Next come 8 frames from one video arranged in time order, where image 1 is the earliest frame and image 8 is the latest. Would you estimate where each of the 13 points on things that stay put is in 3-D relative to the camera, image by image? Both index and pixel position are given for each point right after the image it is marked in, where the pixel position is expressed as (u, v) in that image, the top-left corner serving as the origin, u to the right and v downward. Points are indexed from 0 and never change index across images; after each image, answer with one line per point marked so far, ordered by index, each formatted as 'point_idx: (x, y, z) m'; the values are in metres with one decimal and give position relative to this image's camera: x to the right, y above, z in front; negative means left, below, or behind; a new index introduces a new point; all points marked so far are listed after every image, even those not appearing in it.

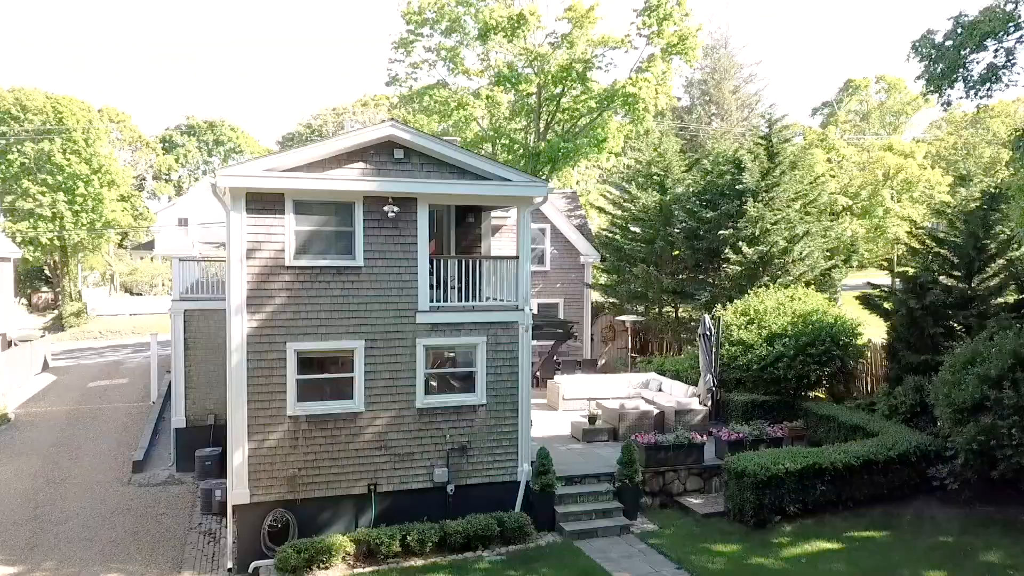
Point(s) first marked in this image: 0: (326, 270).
0: (-4.1, +0.4, +13.3) m
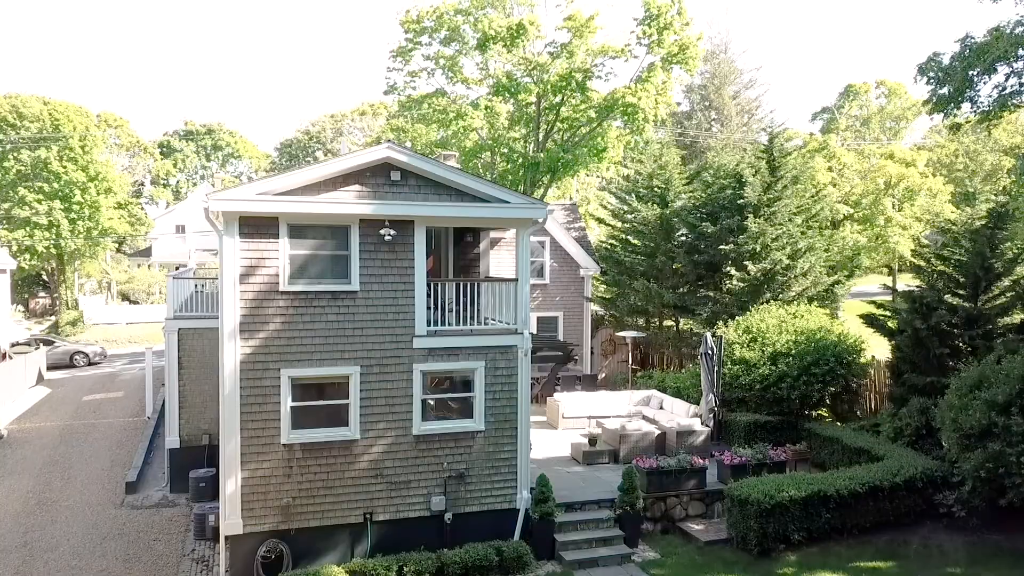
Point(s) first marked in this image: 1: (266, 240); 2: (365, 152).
0: (-4.1, -0.2, +13.0) m
1: (-5.2, +1.0, +12.7) m
2: (-3.2, +2.9, +12.9) m
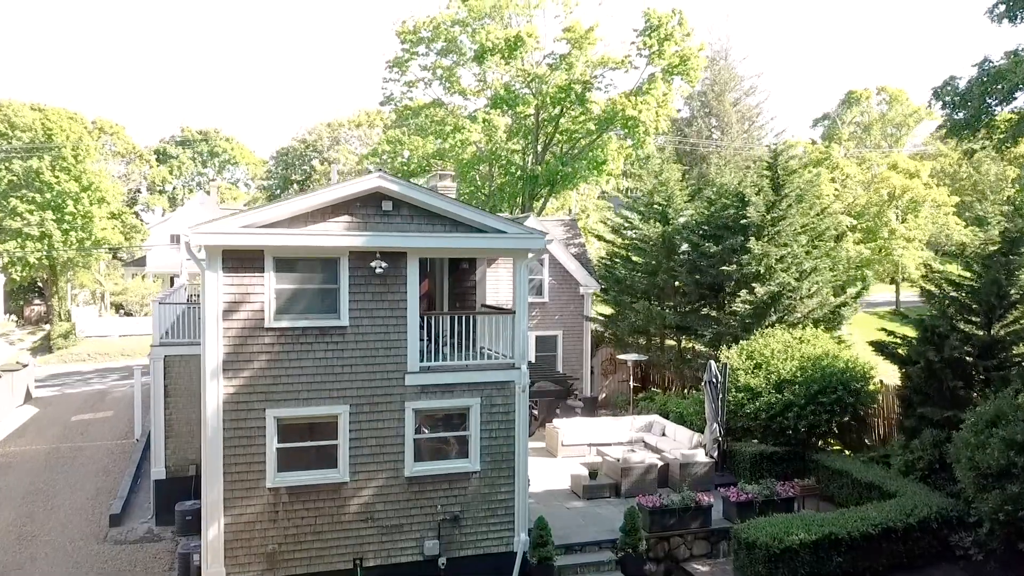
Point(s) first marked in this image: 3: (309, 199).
0: (-4.2, -0.9, +12.4) m
1: (-5.3, +0.3, +12.1) m
2: (-3.2, +2.2, +12.3) m
3: (-4.1, +1.8, +12.1) m
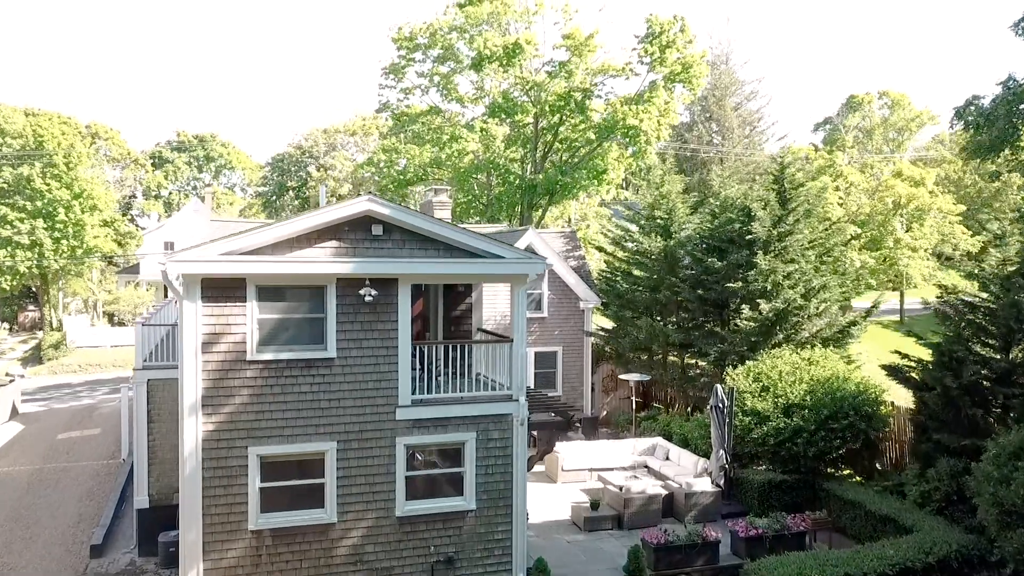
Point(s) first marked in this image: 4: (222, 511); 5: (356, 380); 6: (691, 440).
0: (-4.3, -1.5, +11.7) m
1: (-5.4, -0.3, +11.4) m
2: (-3.3, +1.6, +11.6) m
3: (-4.2, +1.2, +11.4) m
4: (-5.6, -4.3, +11.5) m
5: (-3.1, -1.8, +11.9) m
6: (+5.9, -5.0, +19.6) m
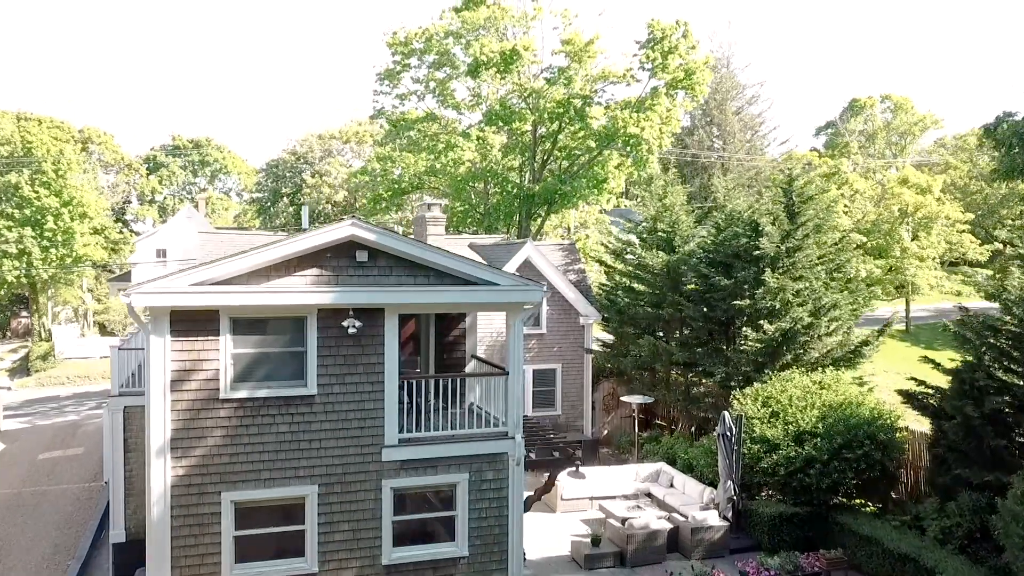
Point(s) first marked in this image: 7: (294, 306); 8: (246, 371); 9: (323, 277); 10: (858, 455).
0: (-4.4, -2.1, +10.8) m
1: (-5.5, -0.9, +10.6) m
2: (-3.4, +1.0, +10.7) m
3: (-4.2, +0.6, +10.5) m
4: (-5.7, -4.9, +10.6) m
5: (-3.2, -2.4, +11.0) m
6: (+5.8, -5.6, +18.7) m
7: (-3.9, -0.3, +10.8) m
8: (-4.8, -1.5, +10.8) m
9: (-3.5, +0.2, +11.0) m
10: (+9.1, -4.4, +15.8) m
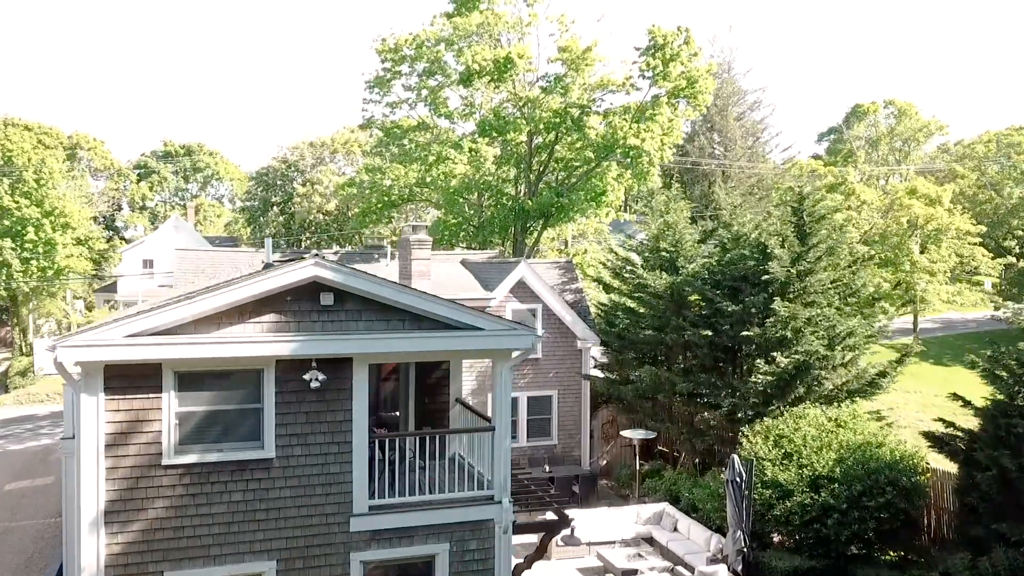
0: (-4.6, -2.8, +9.5) m
1: (-5.7, -1.6, +9.2) m
2: (-3.6, +0.2, +9.4) m
3: (-4.5, -0.1, +9.2) m
4: (-5.9, -5.6, +9.2) m
5: (-3.4, -3.2, +9.7) m
6: (+5.5, -6.4, +17.4) m
7: (-4.2, -1.1, +9.4) m
8: (-5.1, -2.3, +9.5) m
9: (-3.7, -0.6, +9.7) m
10: (+8.9, -5.2, +14.4) m
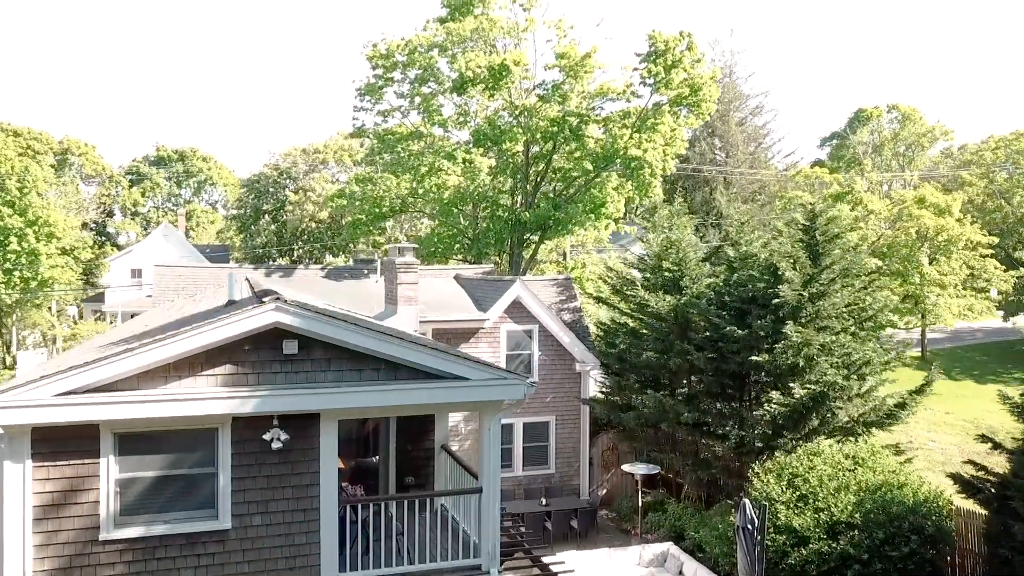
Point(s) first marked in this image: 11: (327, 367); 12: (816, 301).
0: (-4.8, -3.5, +8.3) m
1: (-5.9, -2.3, +8.1) m
2: (-3.8, -0.4, +8.2) m
3: (-4.7, -0.8, +8.1) m
4: (-6.1, -6.3, +8.1) m
5: (-3.6, -3.9, +8.6) m
6: (+5.3, -7.1, +16.2) m
7: (-4.3, -1.8, +8.3) m
8: (-5.2, -3.0, +8.3) m
9: (-3.9, -1.2, +8.5) m
10: (+8.7, -5.9, +13.3) m
11: (-2.7, -1.2, +8.8) m
12: (+8.8, -0.3, +17.3) m
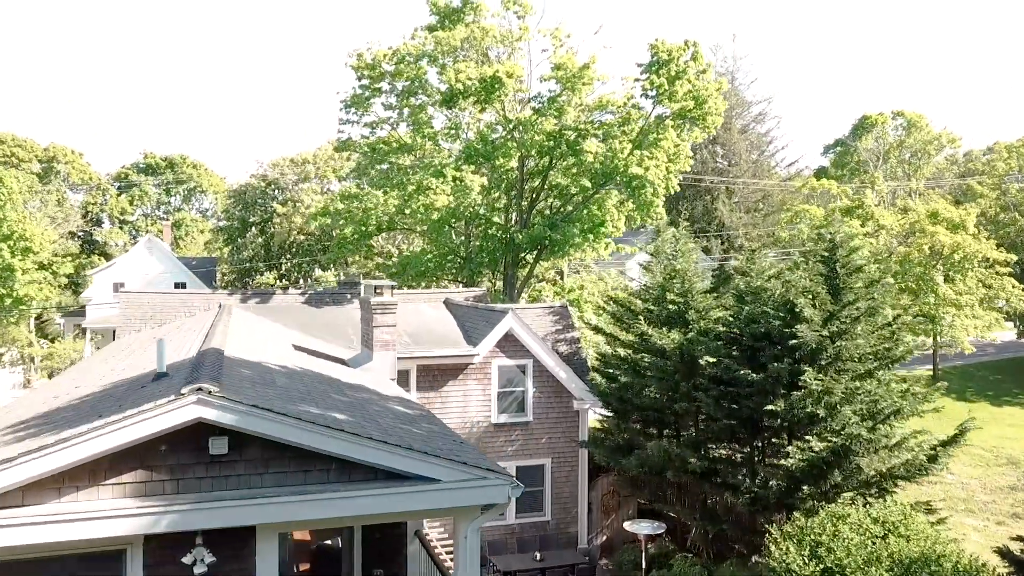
0: (-5.0, -4.5, +6.7) m
1: (-6.1, -3.3, +6.4) m
2: (-4.0, -1.4, +6.6) m
3: (-4.9, -1.8, +6.4) m
4: (-6.3, -7.3, +6.4) m
5: (-3.9, -4.9, +6.9) m
6: (+5.1, -8.1, +14.6) m
7: (-4.6, -2.8, +6.6) m
8: (-5.5, -4.0, +6.7) m
9: (-4.1, -2.2, +6.9) m
10: (+8.5, -6.9, +11.7) m
11: (-3.0, -2.2, +7.2) m
12: (+8.6, -1.3, +15.7) m
